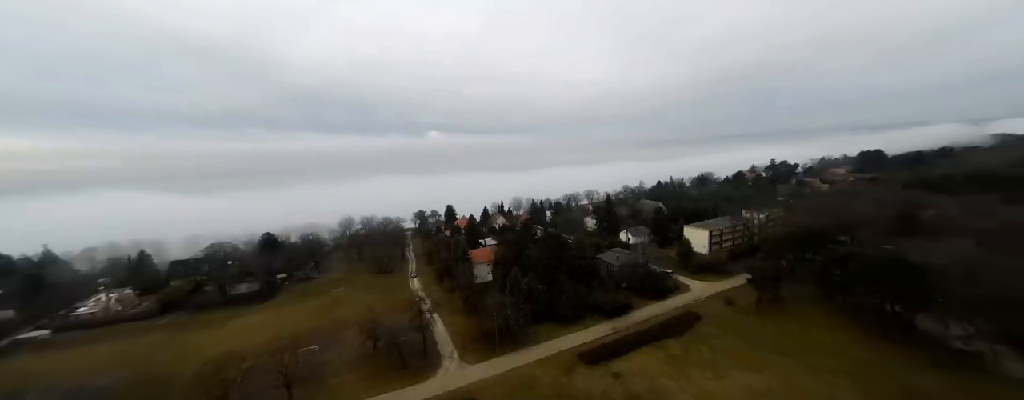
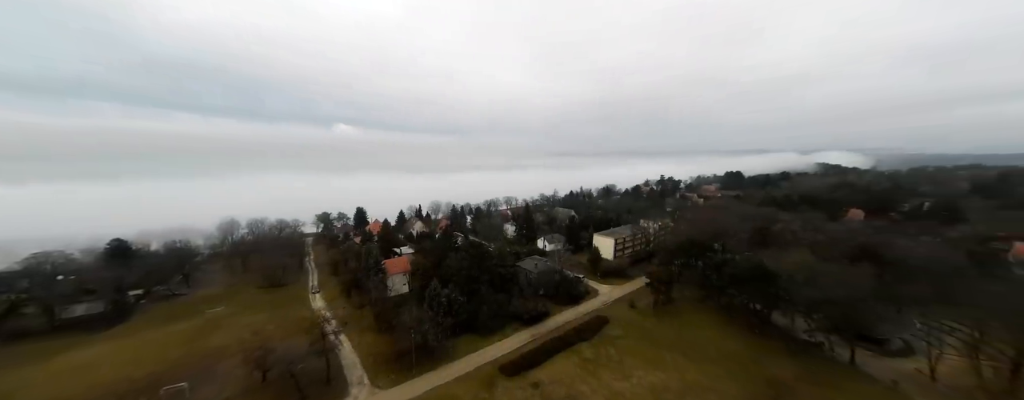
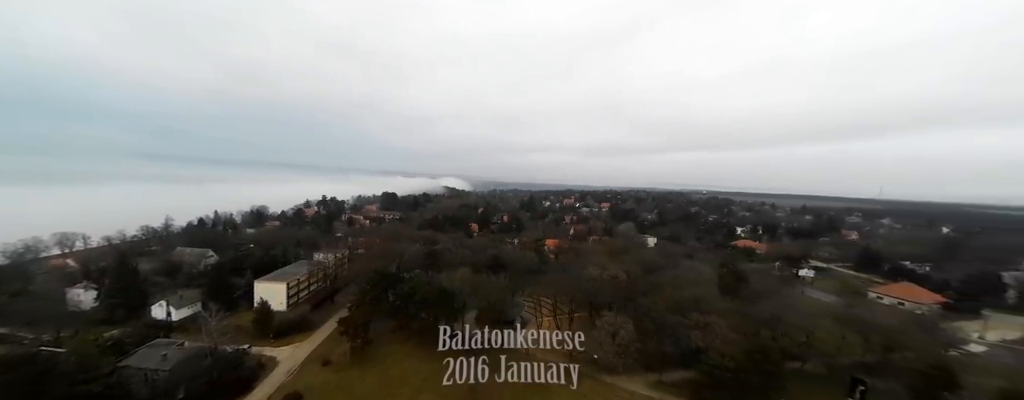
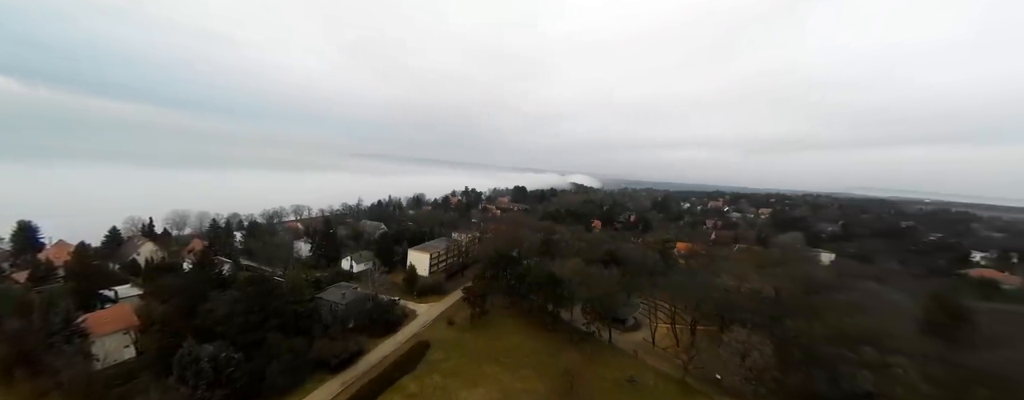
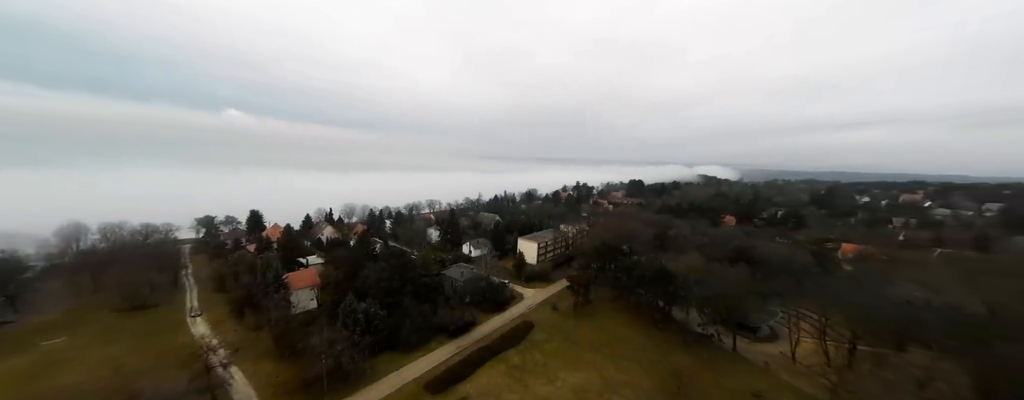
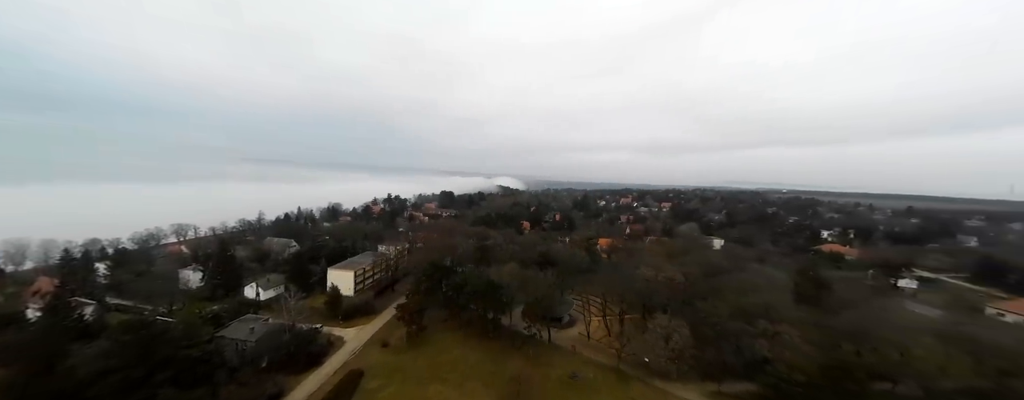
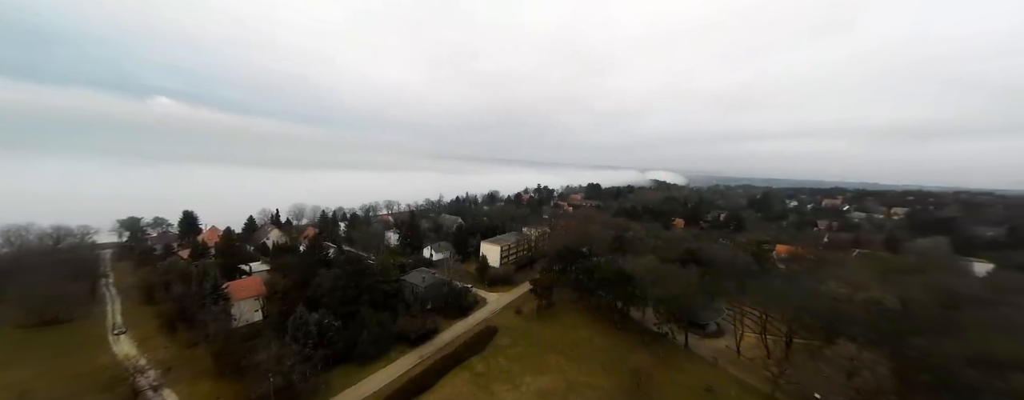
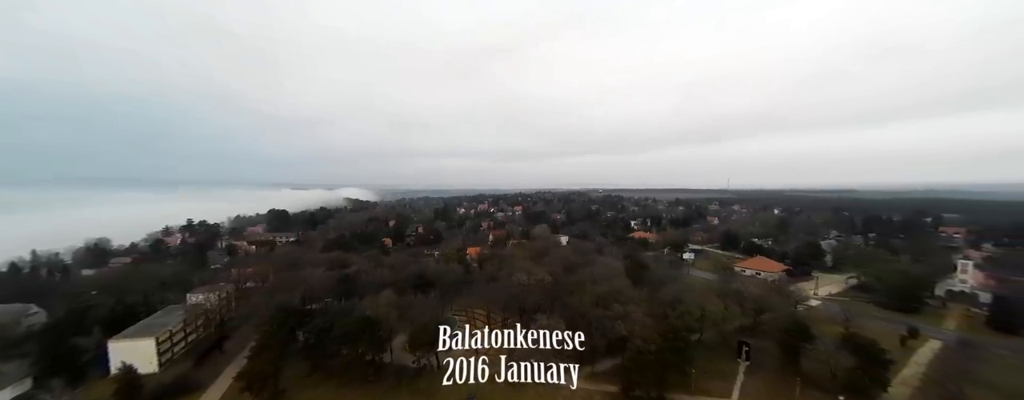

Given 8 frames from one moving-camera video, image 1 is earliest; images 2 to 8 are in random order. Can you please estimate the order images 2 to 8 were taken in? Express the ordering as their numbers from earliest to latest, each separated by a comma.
2, 5, 7, 4, 6, 3, 8
